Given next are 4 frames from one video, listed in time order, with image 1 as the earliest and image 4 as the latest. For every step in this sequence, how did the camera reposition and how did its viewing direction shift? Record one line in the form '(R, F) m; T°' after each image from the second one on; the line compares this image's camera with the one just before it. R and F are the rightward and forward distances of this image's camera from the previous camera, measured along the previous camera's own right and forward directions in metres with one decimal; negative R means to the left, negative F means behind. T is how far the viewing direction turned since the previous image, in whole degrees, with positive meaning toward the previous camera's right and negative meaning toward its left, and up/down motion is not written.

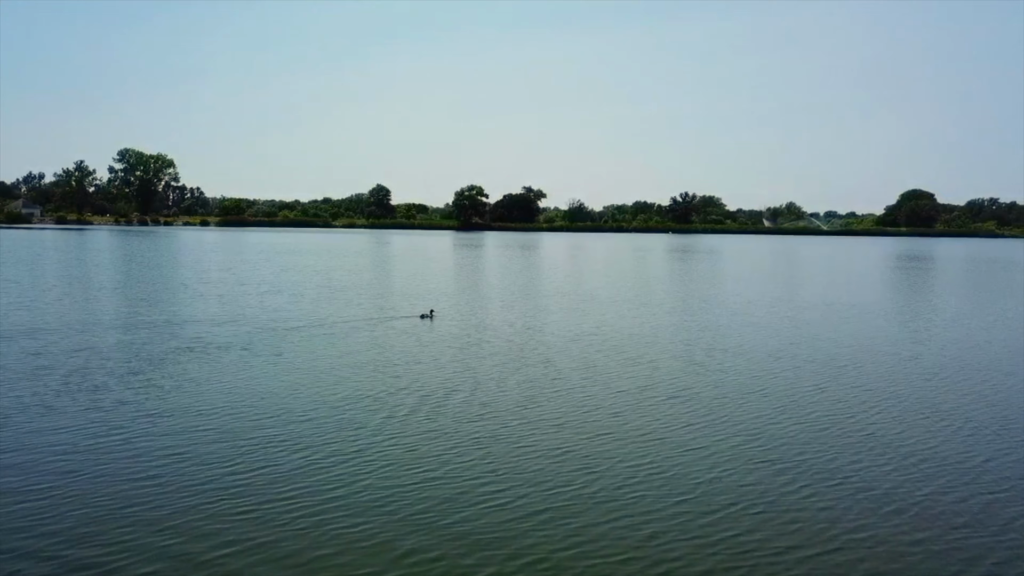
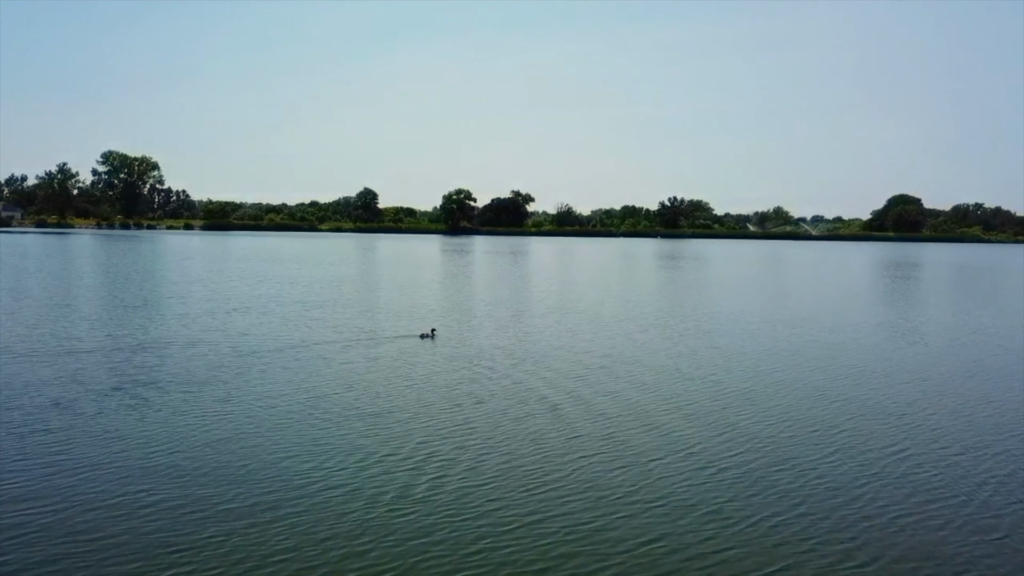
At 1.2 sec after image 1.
(-0.1, +0.8) m; +1°
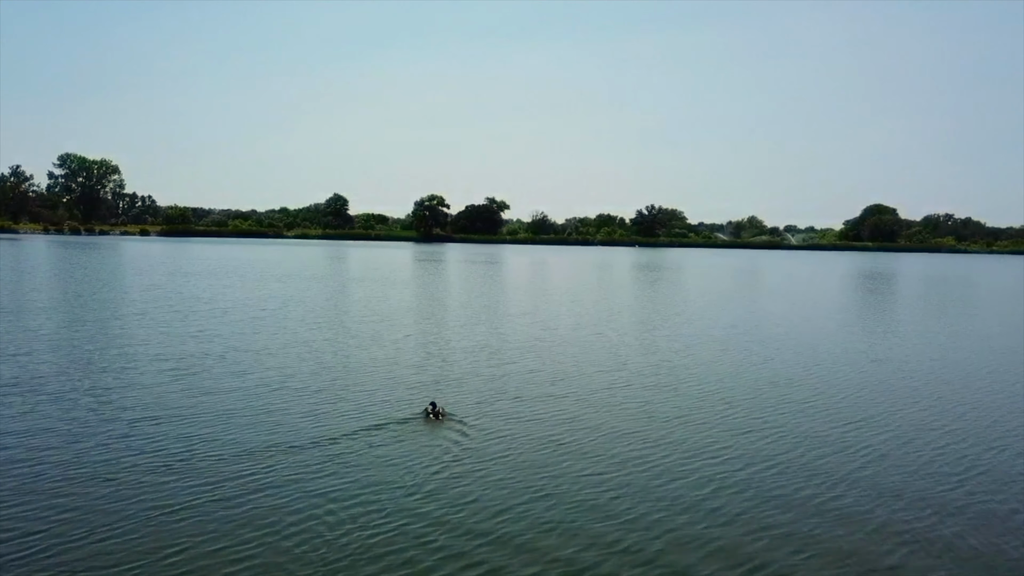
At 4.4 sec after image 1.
(-0.7, +3.9) m; +2°
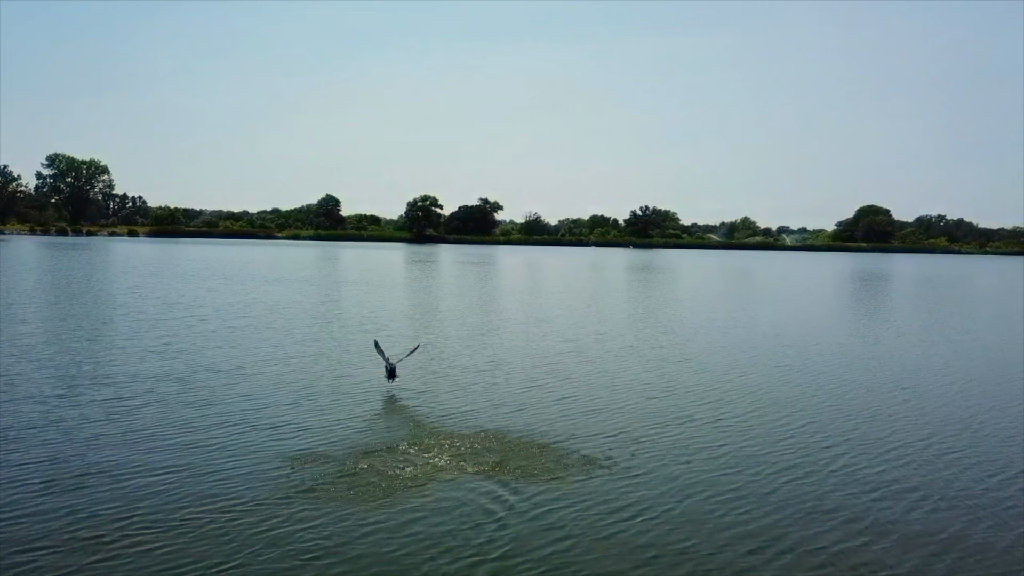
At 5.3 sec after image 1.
(-0.2, +0.9) m; +1°
